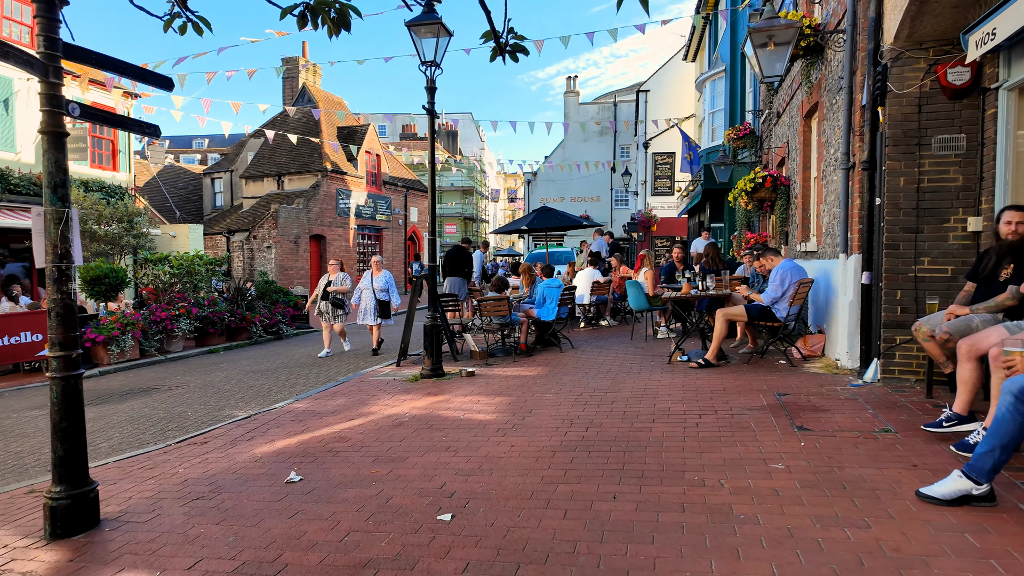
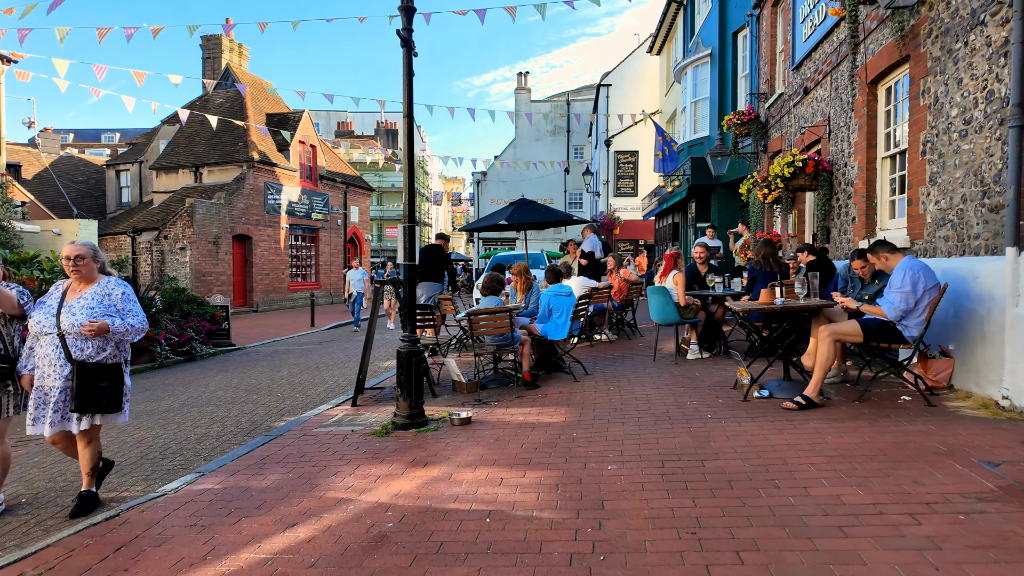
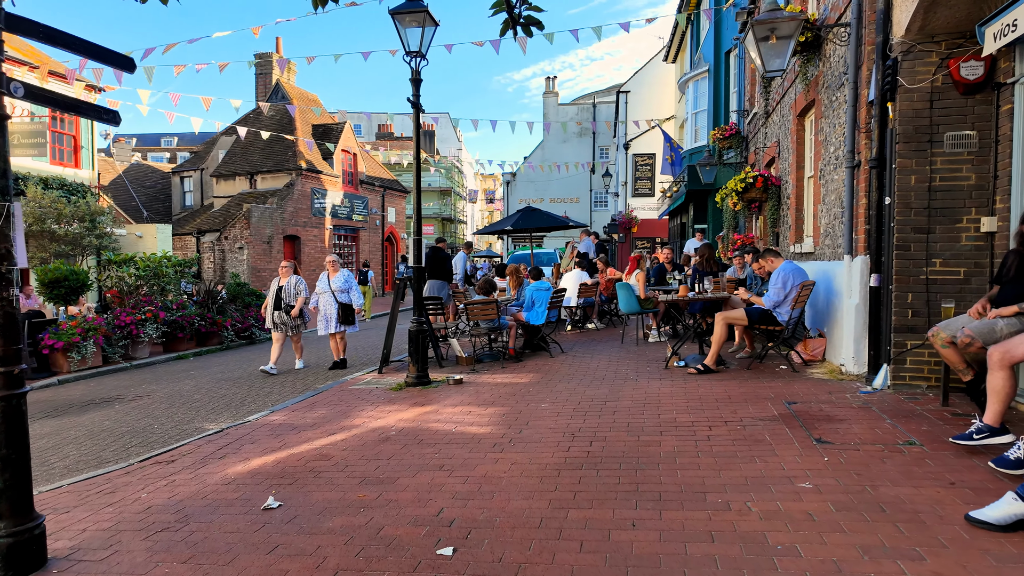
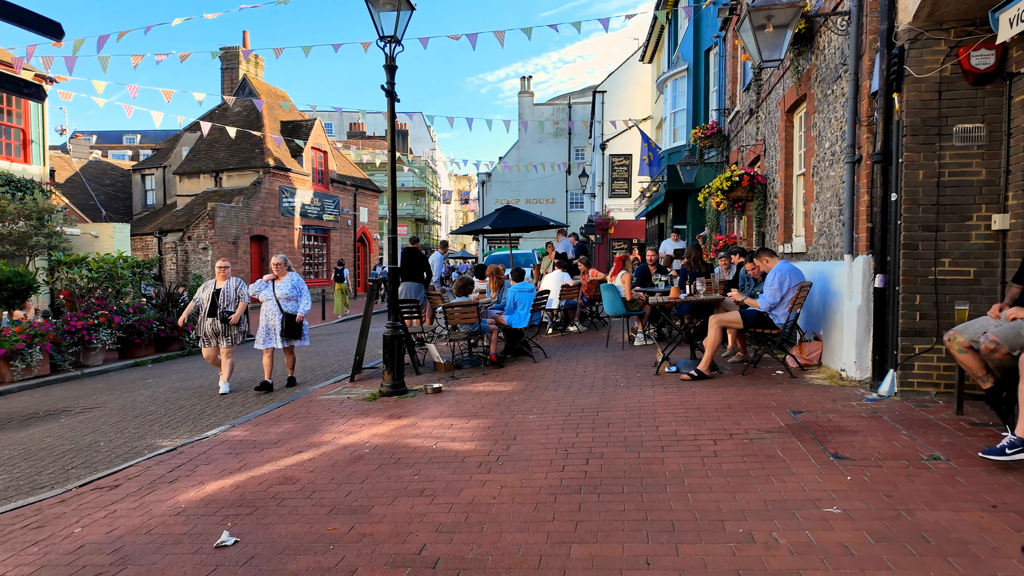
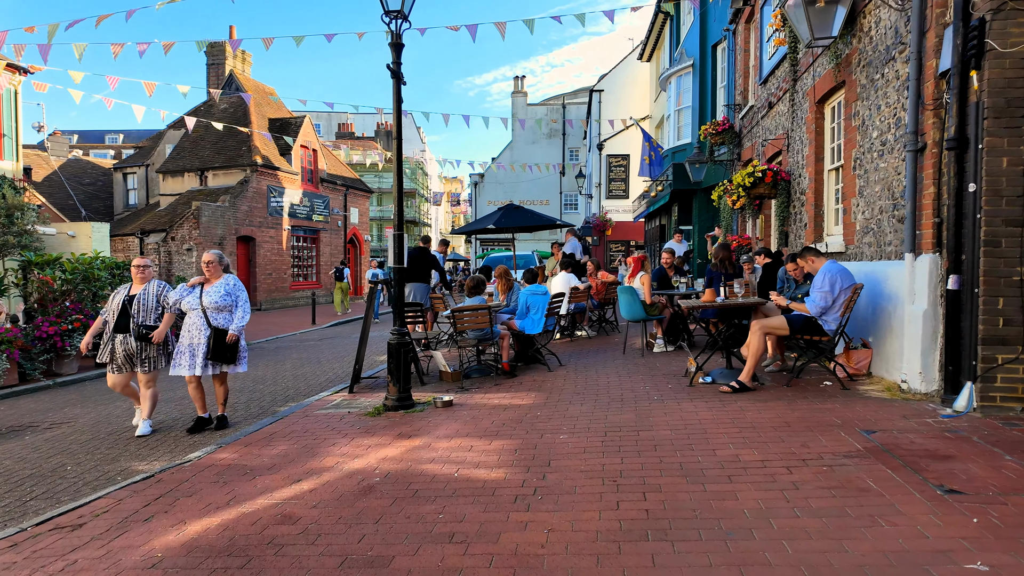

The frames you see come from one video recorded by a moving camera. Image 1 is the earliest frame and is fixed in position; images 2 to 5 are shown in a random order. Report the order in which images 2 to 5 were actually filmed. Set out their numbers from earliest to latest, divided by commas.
3, 4, 5, 2
